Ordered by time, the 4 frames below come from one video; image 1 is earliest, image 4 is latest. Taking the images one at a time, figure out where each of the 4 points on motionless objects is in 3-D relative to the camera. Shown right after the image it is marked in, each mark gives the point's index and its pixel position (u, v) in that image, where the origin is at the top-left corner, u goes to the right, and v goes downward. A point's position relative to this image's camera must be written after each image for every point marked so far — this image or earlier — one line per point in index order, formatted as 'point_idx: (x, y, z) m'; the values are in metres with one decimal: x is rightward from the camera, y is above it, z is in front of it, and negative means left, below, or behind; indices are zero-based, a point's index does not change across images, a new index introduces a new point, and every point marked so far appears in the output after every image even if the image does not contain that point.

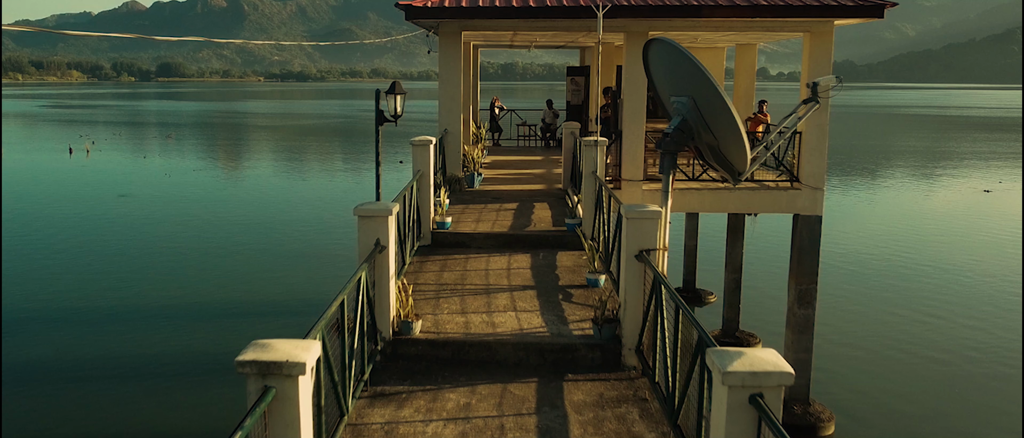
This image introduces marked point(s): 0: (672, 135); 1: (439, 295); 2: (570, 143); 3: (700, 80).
0: (+1.5, +0.8, +8.6) m
1: (-0.7, -0.7, +8.7) m
2: (+0.9, +1.3, +14.6) m
3: (+1.7, +1.3, +8.7) m
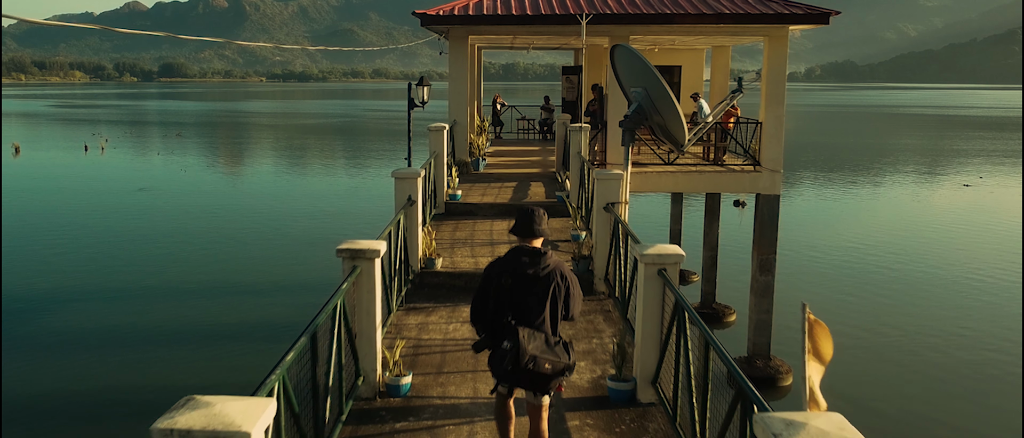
0: (+1.4, +1.2, +10.9) m
1: (-0.7, -0.3, +10.9) m
2: (+0.9, +1.6, +16.8) m
3: (+1.7, +1.7, +10.9) m
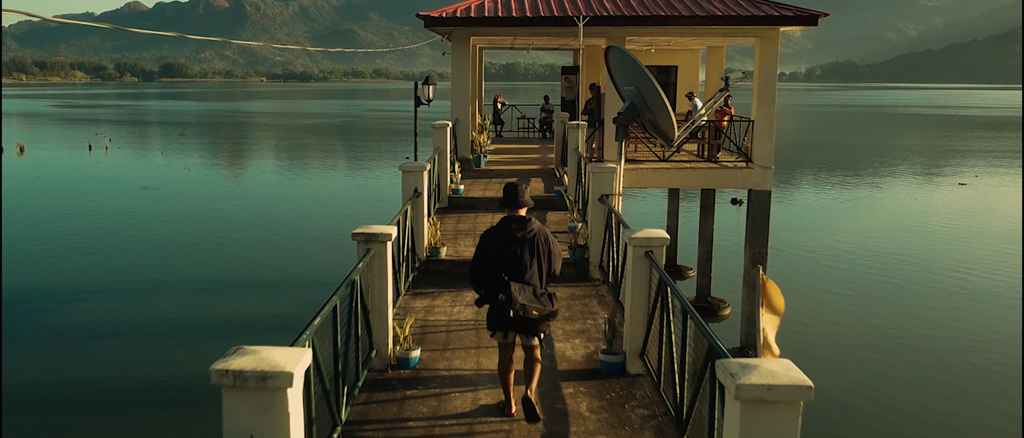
0: (+1.5, +1.3, +11.5) m
1: (-0.7, -0.2, +11.5) m
2: (+0.9, +1.7, +17.4) m
3: (+1.7, +1.8, +11.5) m
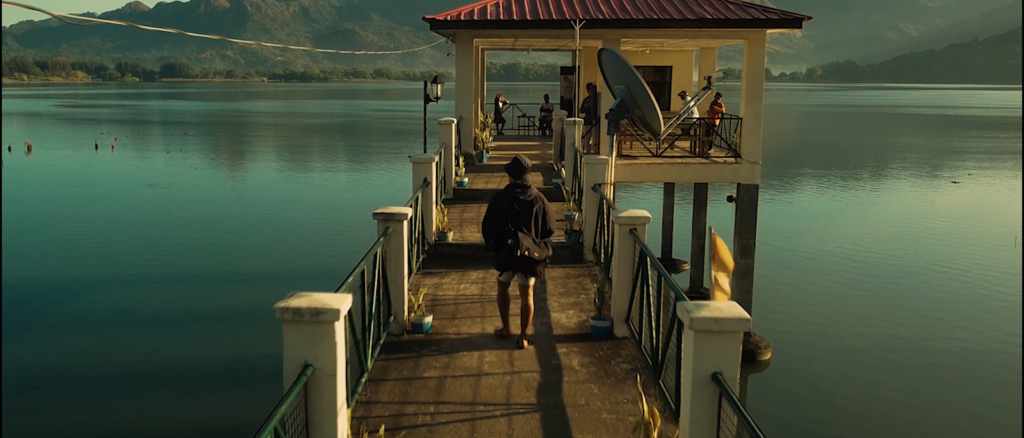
0: (+1.5, +1.5, +12.4) m
1: (-0.7, -0.1, +12.5) m
2: (+1.0, +1.9, +18.4) m
3: (+1.7, +2.0, +12.5) m
